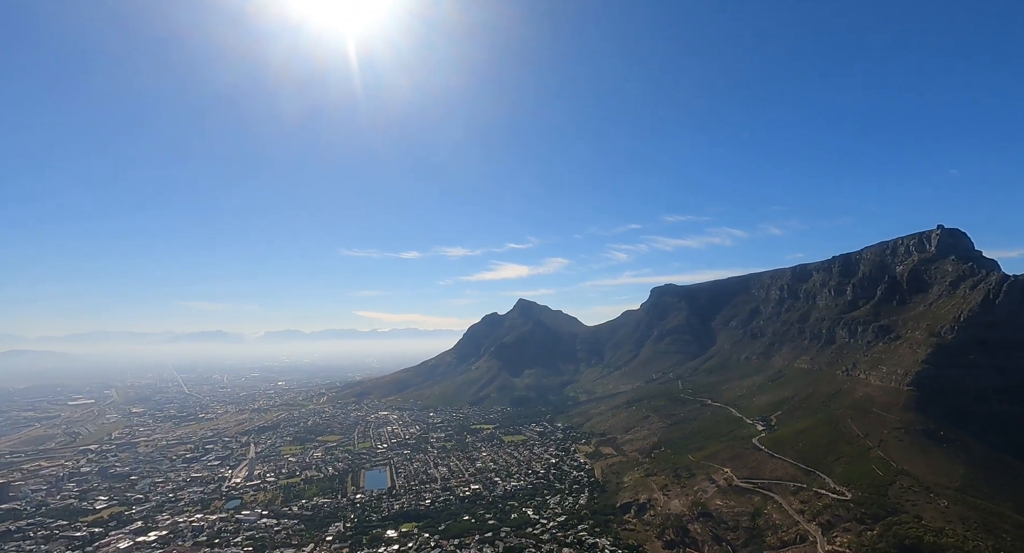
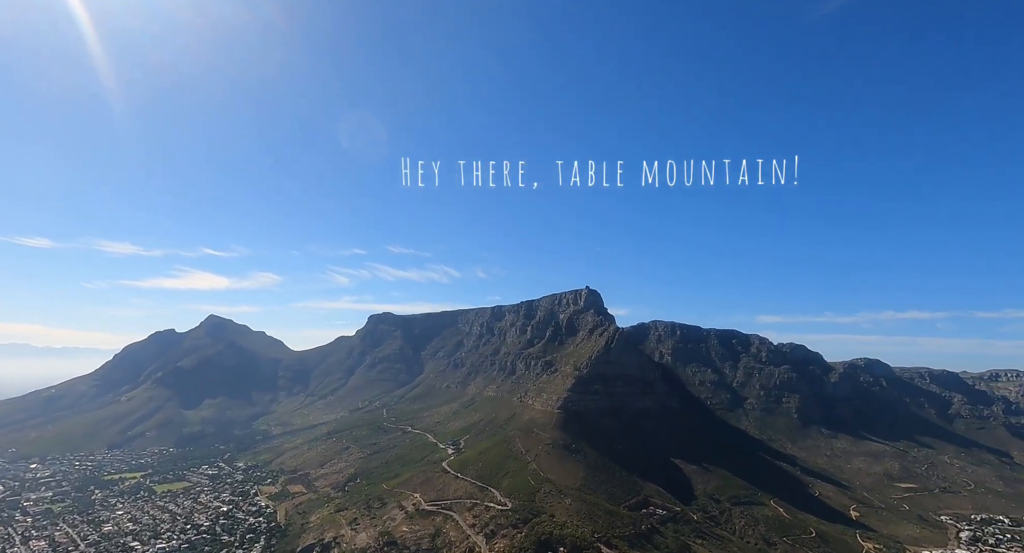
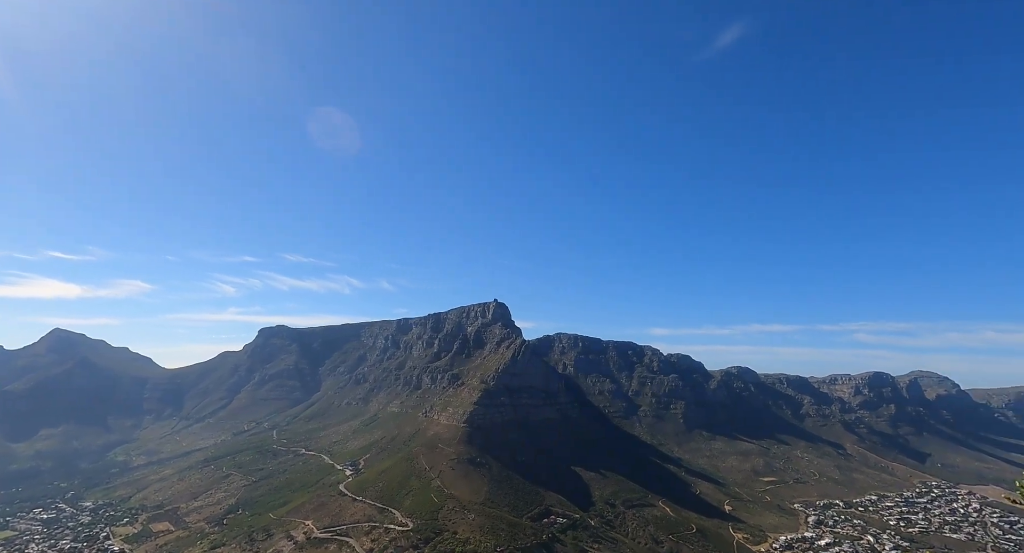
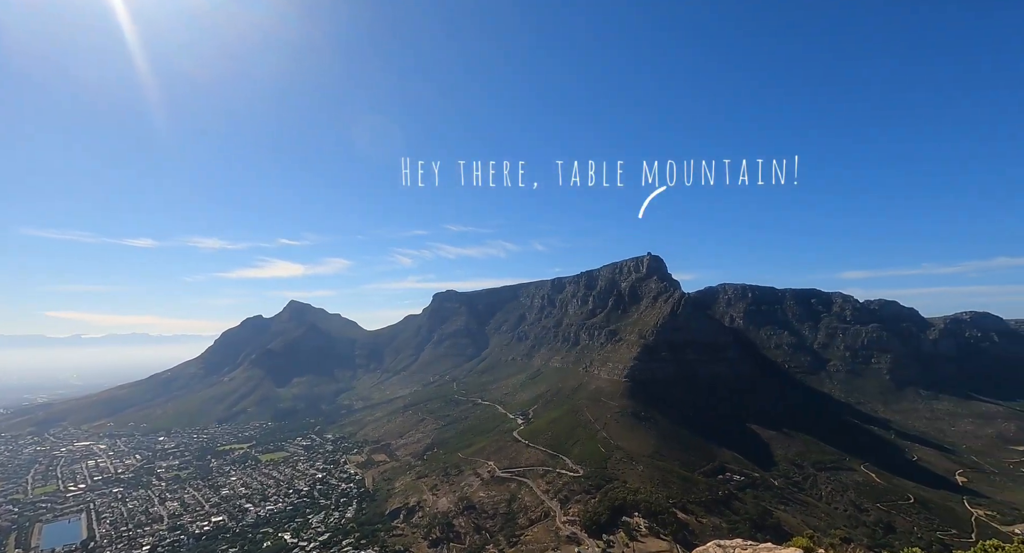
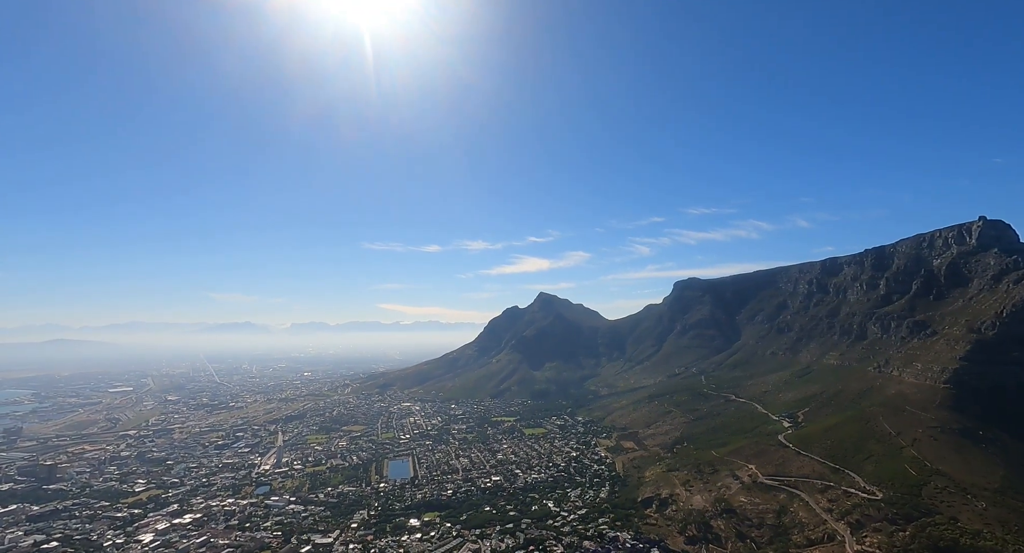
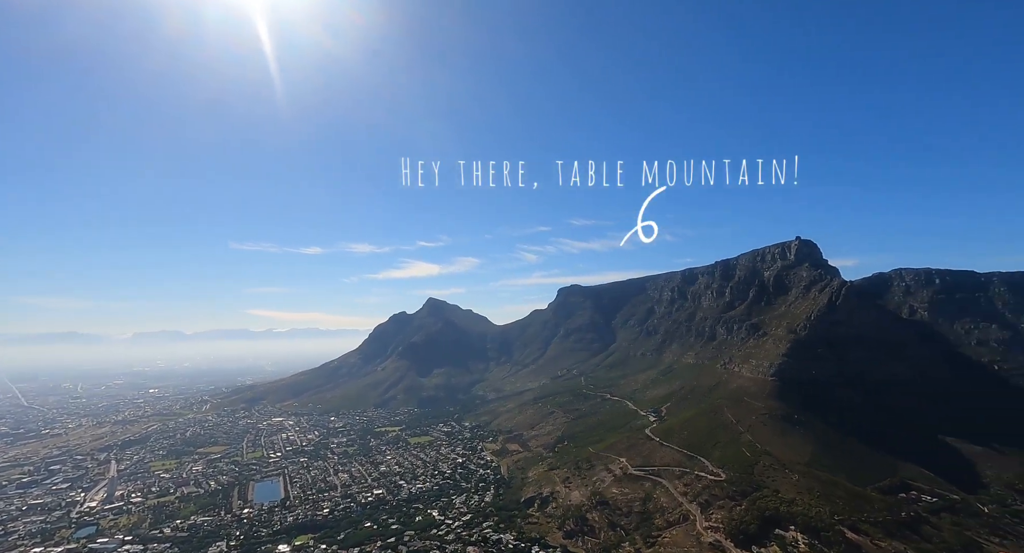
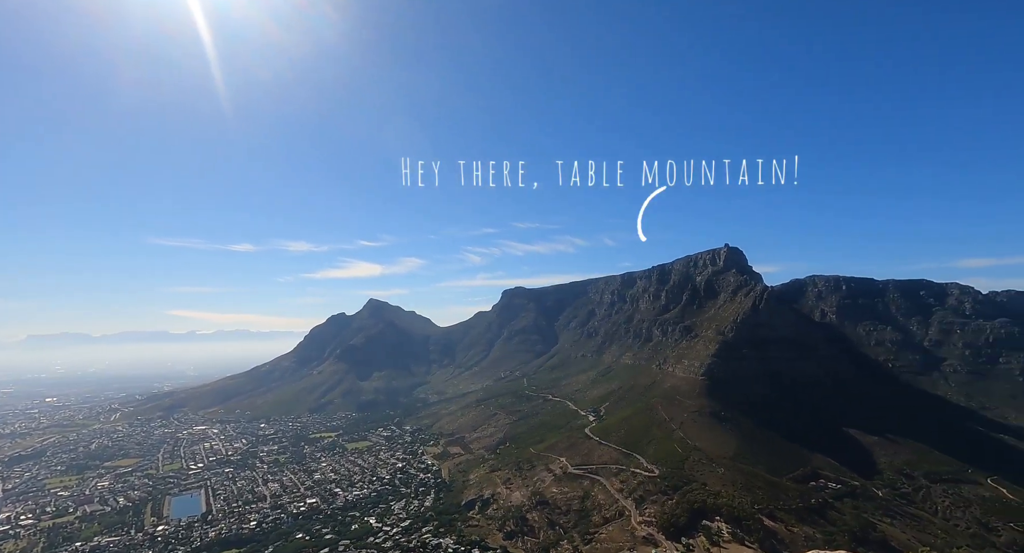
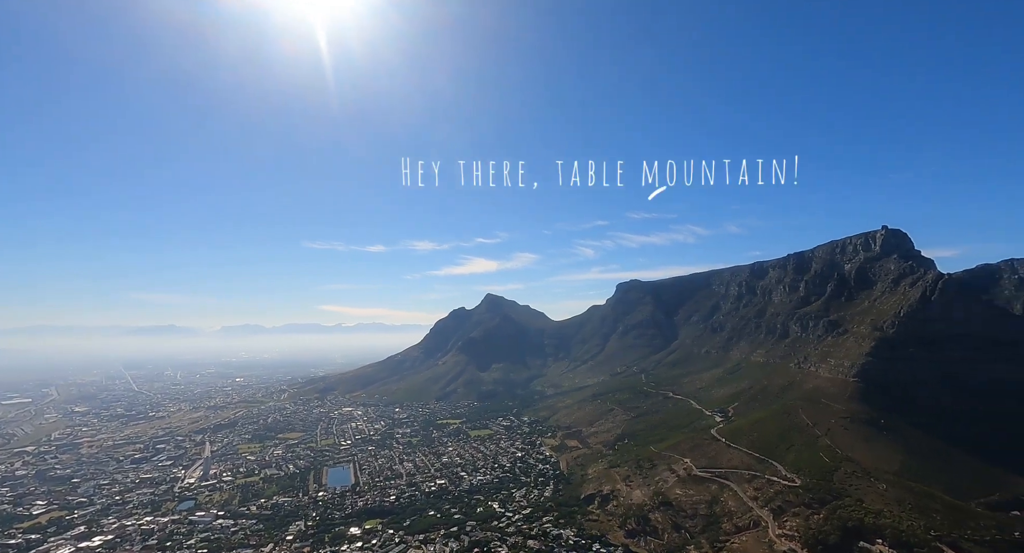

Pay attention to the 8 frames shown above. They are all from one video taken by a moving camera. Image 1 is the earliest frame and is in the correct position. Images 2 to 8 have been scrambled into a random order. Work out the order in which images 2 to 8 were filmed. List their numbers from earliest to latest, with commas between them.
5, 8, 6, 7, 4, 2, 3
